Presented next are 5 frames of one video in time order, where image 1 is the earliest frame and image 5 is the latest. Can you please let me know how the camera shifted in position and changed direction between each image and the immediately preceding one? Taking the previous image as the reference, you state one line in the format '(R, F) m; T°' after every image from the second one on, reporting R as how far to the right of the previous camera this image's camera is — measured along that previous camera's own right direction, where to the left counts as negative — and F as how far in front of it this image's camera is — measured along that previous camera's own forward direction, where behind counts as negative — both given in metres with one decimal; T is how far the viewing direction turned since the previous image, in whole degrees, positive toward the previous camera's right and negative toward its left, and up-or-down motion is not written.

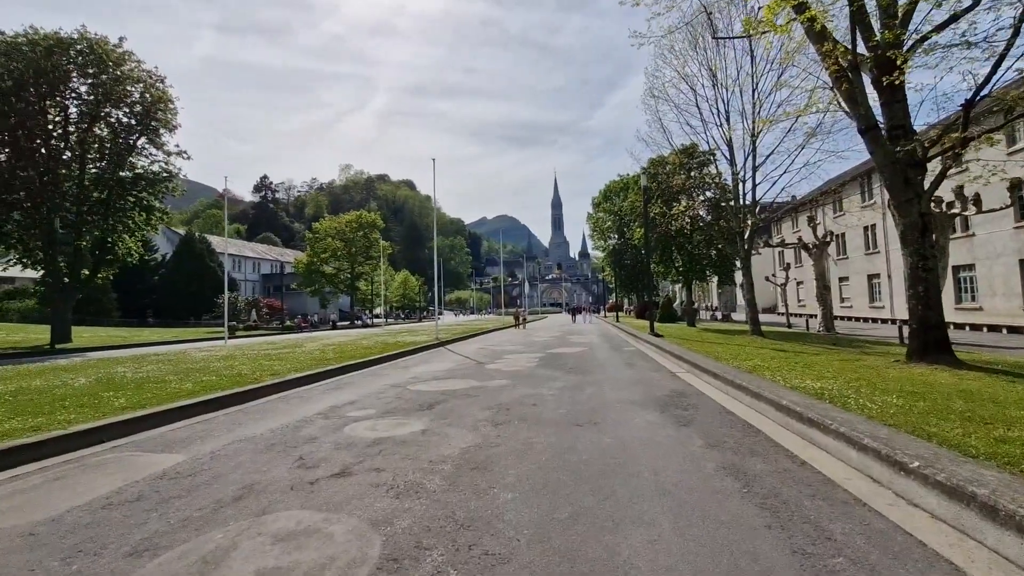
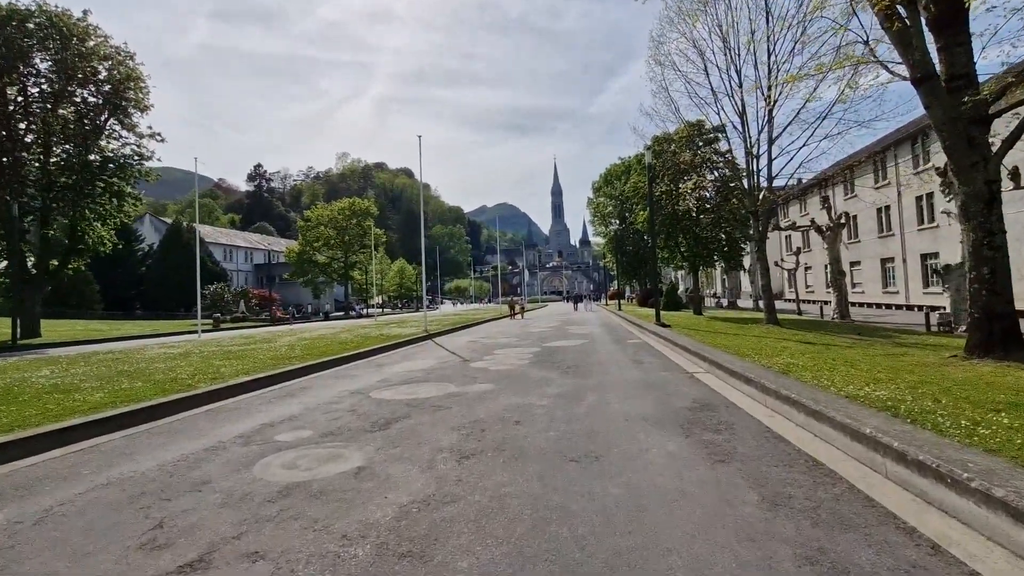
(+0.3, +2.1) m; 0°
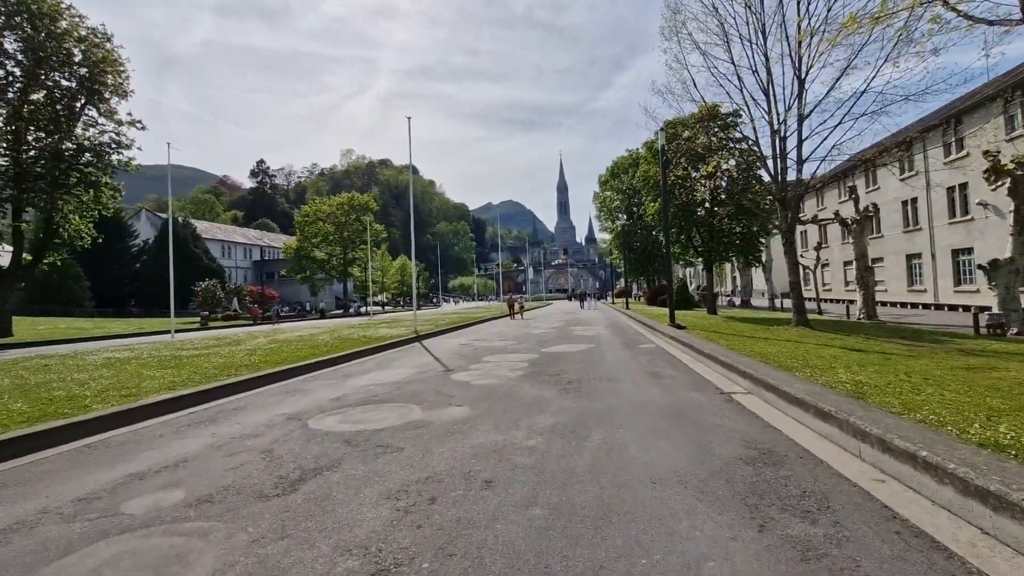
(+0.3, +2.4) m; -1°
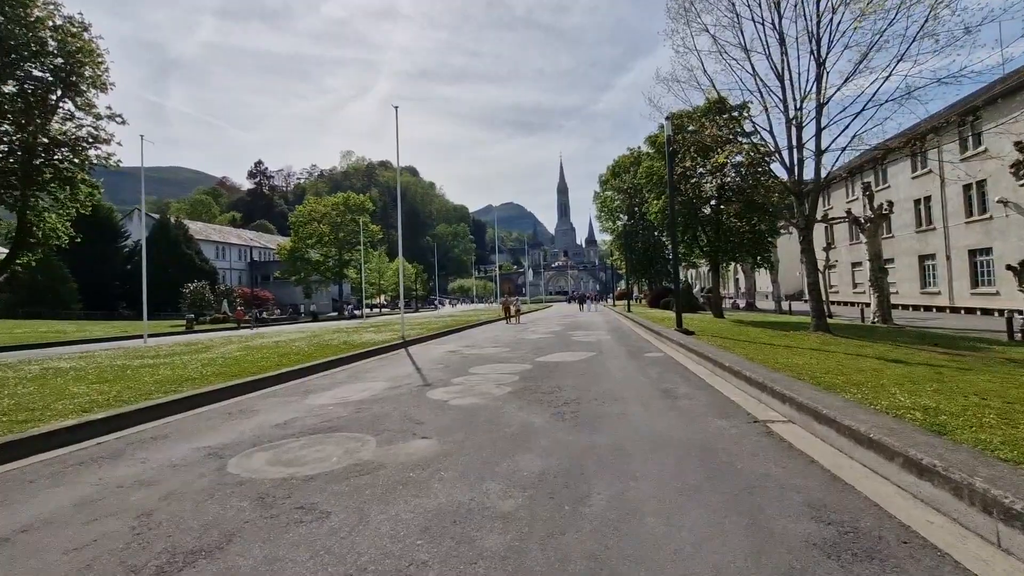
(+0.2, +1.7) m; 0°
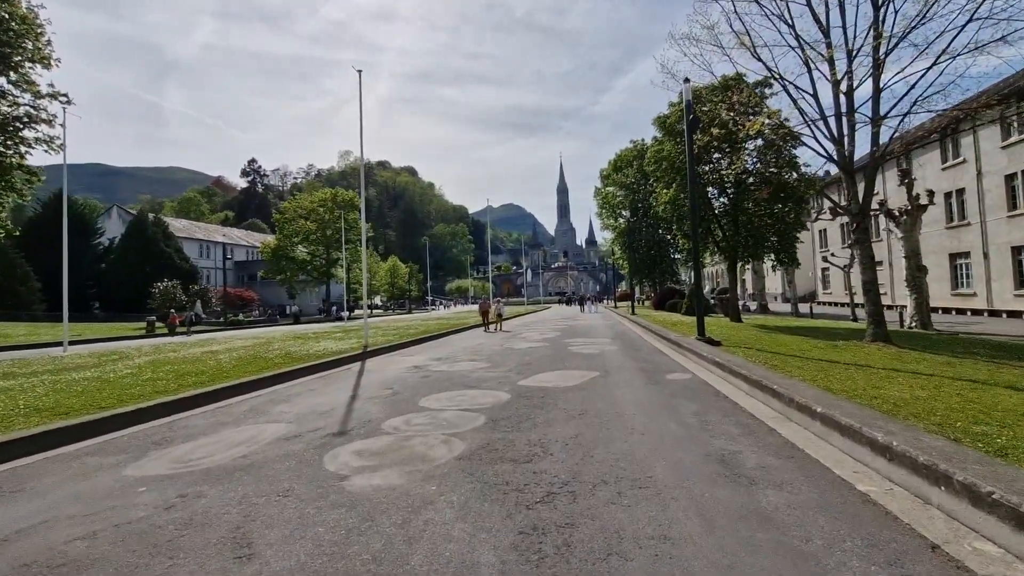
(+0.5, +3.8) m; 0°
